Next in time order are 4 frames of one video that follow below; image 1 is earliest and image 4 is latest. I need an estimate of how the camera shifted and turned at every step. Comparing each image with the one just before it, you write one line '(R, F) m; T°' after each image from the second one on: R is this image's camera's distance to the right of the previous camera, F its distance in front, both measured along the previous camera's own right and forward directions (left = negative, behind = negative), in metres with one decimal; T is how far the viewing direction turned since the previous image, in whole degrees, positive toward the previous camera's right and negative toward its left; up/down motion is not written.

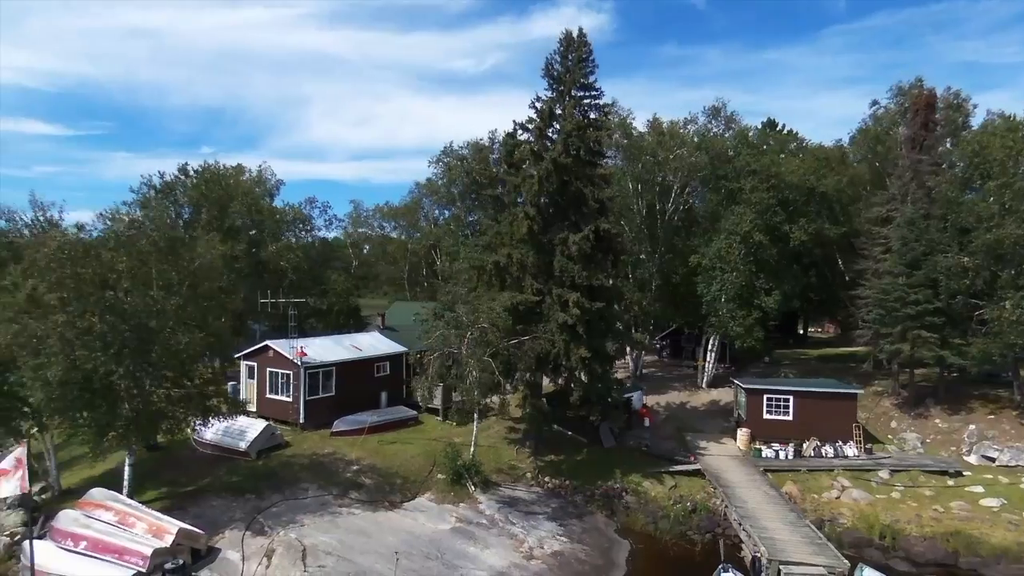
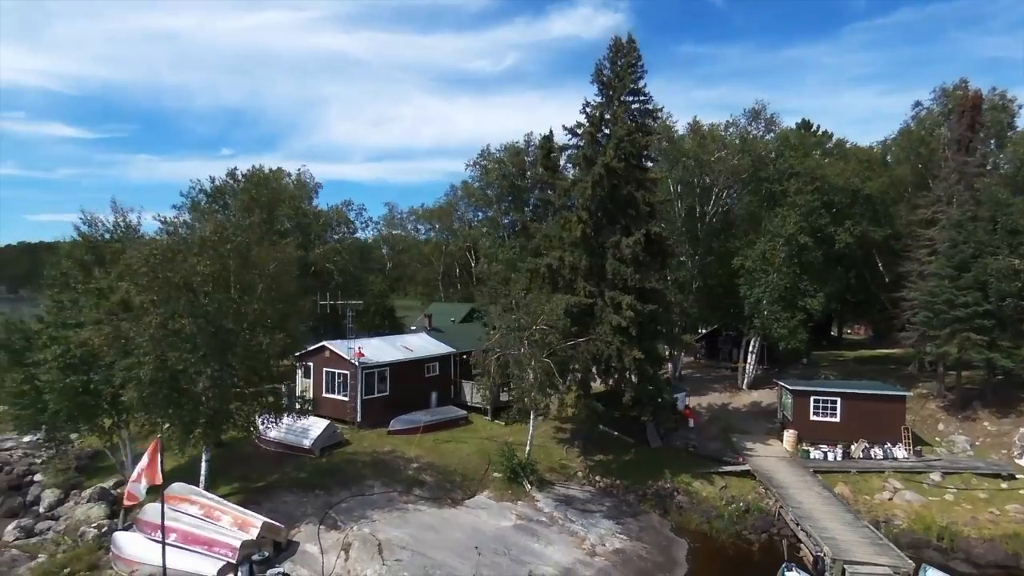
(-1.6, -0.5) m; -2°
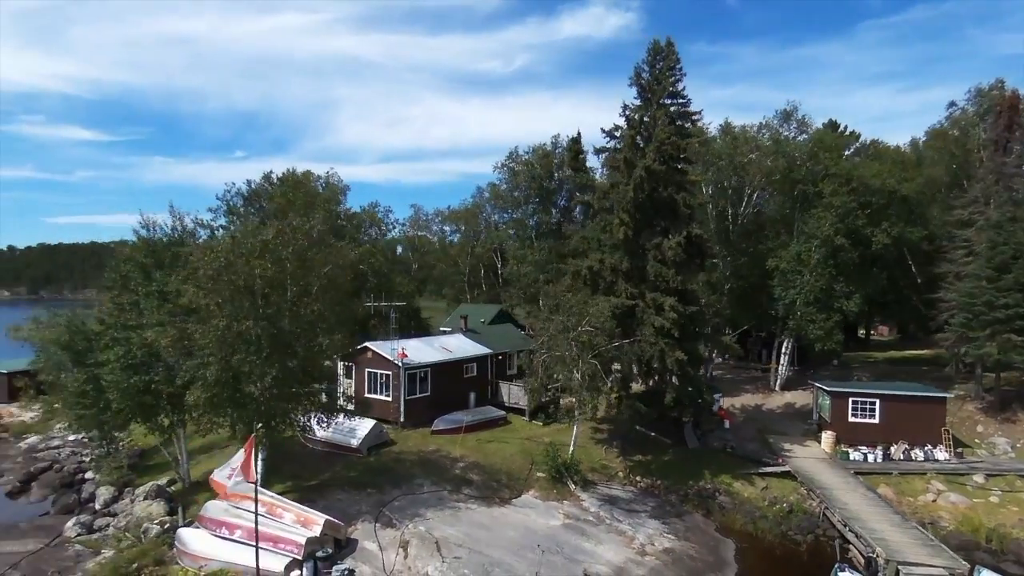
(-1.3, -0.3) m; -1°
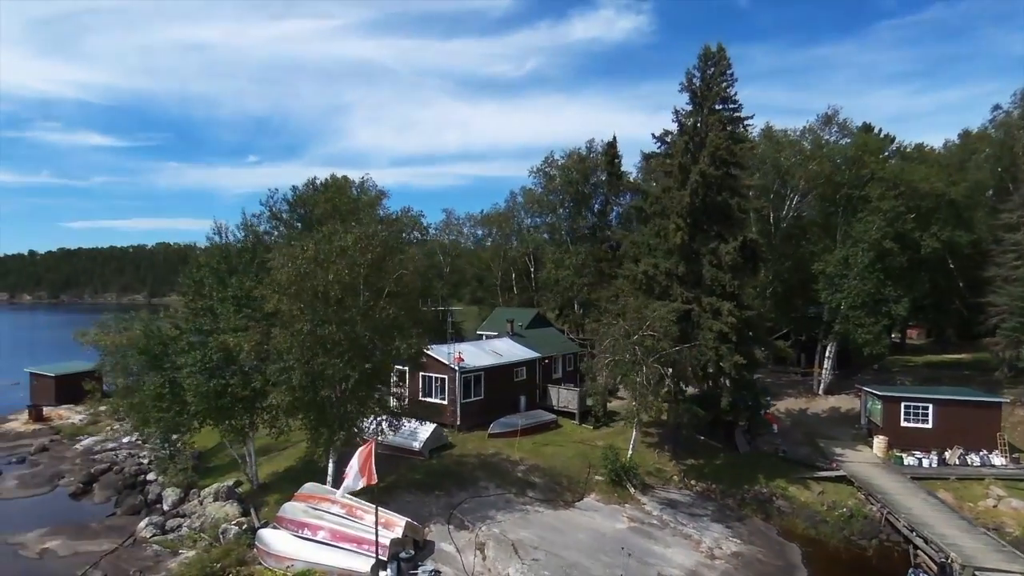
(-2.0, -0.3) m; -1°
